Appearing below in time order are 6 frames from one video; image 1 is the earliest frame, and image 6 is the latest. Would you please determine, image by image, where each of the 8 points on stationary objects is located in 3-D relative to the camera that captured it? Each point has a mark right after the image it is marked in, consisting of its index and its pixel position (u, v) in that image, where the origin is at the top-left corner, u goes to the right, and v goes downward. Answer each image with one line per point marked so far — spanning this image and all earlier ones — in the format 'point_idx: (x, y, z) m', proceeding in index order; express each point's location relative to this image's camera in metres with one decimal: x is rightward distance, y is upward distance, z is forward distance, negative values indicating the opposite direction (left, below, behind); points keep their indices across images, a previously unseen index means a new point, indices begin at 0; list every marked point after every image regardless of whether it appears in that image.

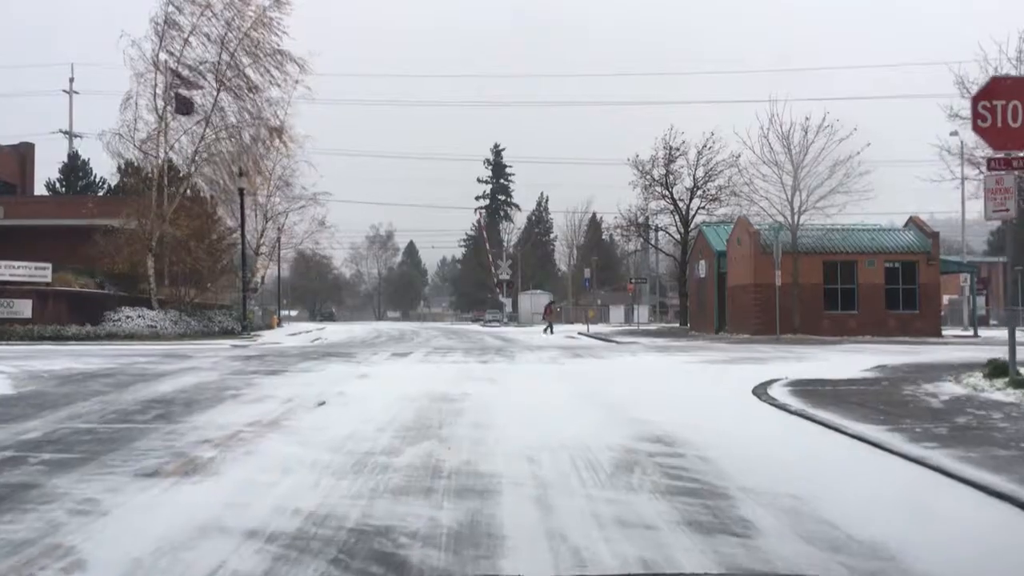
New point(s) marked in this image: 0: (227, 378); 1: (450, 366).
0: (-4.1, -1.3, +13.0) m
1: (-1.1, -1.4, +16.5) m
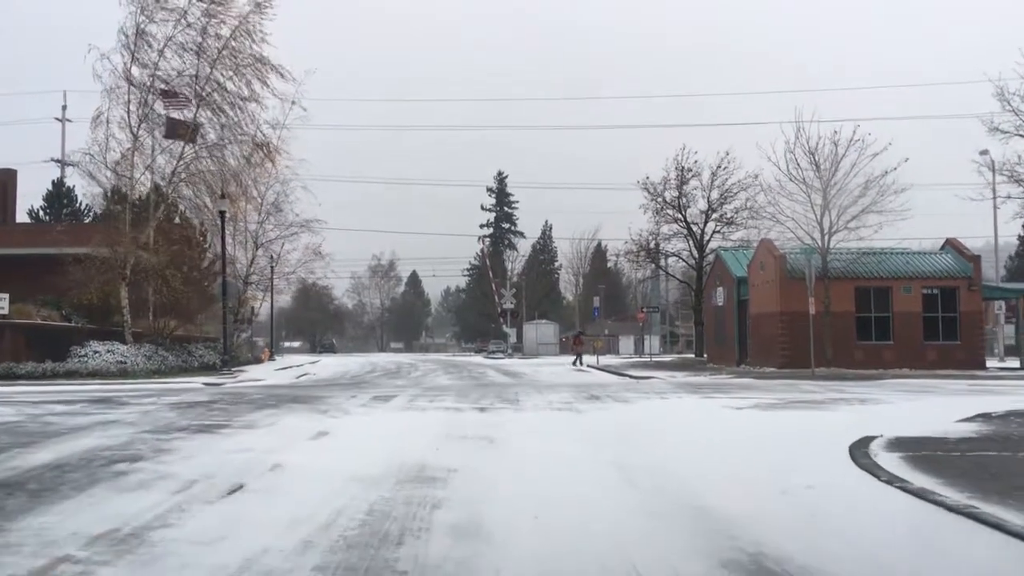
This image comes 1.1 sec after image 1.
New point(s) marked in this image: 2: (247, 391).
0: (-4.1, -1.6, +9.9) m
1: (-1.1, -1.8, +13.3) m
2: (-5.7, -2.2, +19.5) m
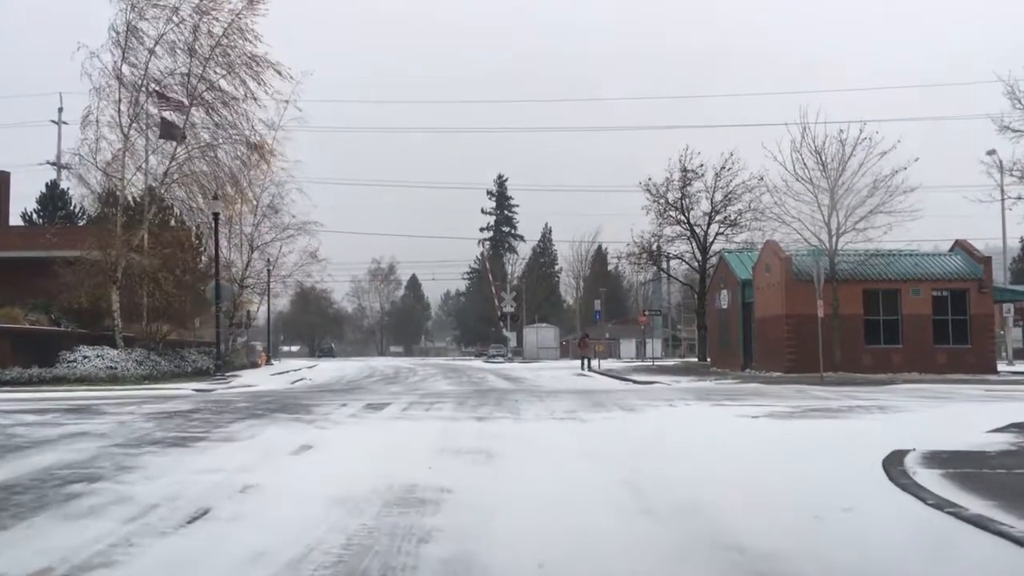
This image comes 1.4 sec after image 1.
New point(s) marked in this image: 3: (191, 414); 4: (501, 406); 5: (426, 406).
0: (-4.1, -1.7, +9.1) m
1: (-1.1, -1.9, +12.5) m
2: (-5.7, -2.3, +18.7) m
3: (-4.8, -1.9, +13.5) m
4: (-0.2, -2.0, +15.2) m
5: (-1.5, -2.0, +15.4) m
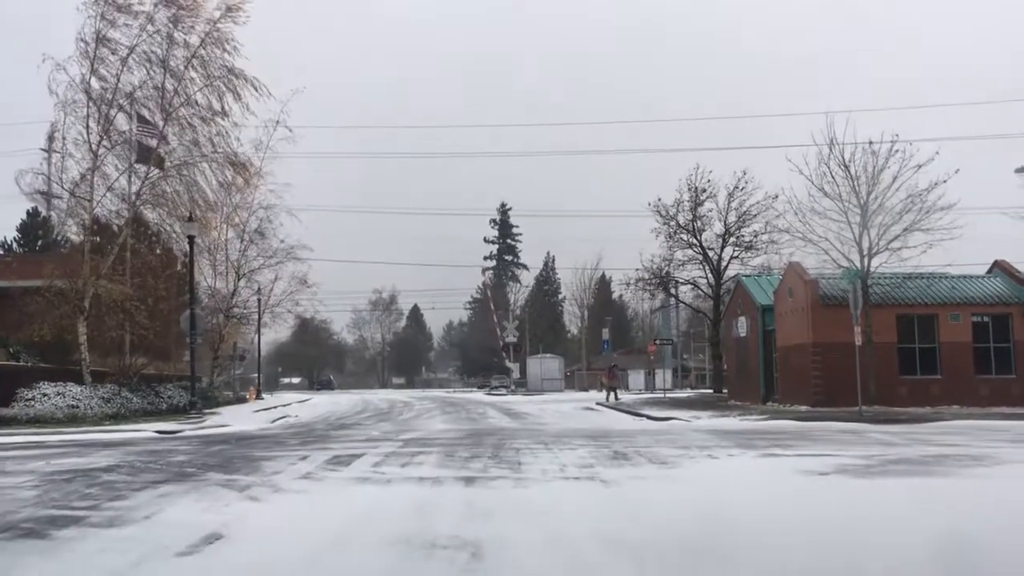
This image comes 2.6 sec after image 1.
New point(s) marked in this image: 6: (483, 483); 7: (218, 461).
0: (-4.1, -1.8, +6.2) m
1: (-1.1, -2.1, +9.6) m
2: (-5.7, -2.7, +15.7) m
3: (-4.8, -2.2, +10.6) m
4: (-0.2, -2.3, +12.3) m
5: (-1.5, -2.3, +12.5) m
6: (-0.3, -2.1, +9.8) m
7: (-3.9, -2.3, +12.3) m
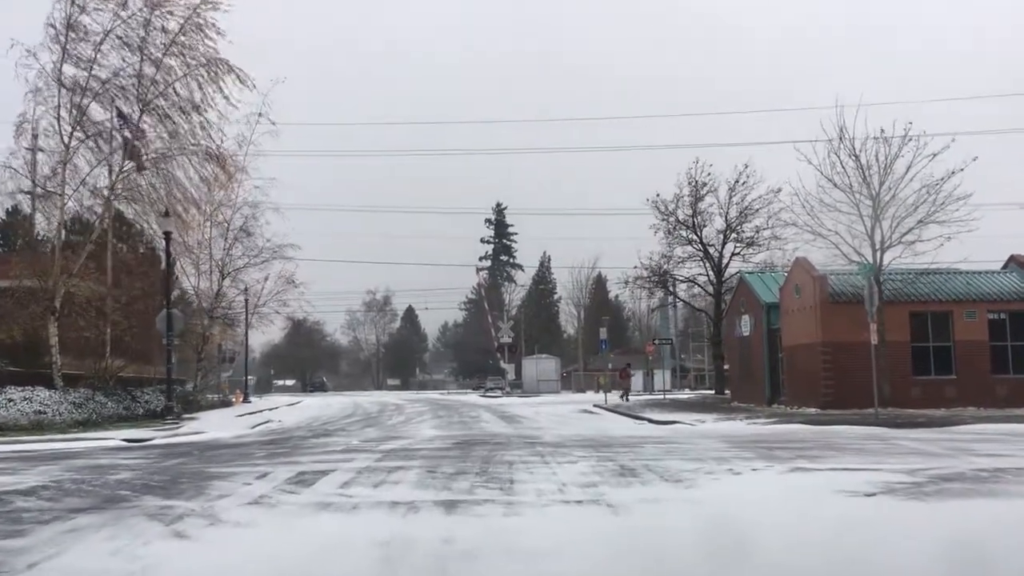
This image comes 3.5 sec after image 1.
0: (-4.2, -1.7, +4.6) m
1: (-1.2, -2.0, +8.0) m
2: (-5.8, -2.7, +14.1) m
3: (-4.9, -2.1, +9.0) m
4: (-0.3, -2.2, +10.7) m
5: (-1.6, -2.2, +10.9) m
6: (-0.4, -2.0, +8.2) m
7: (-4.1, -2.2, +10.7) m
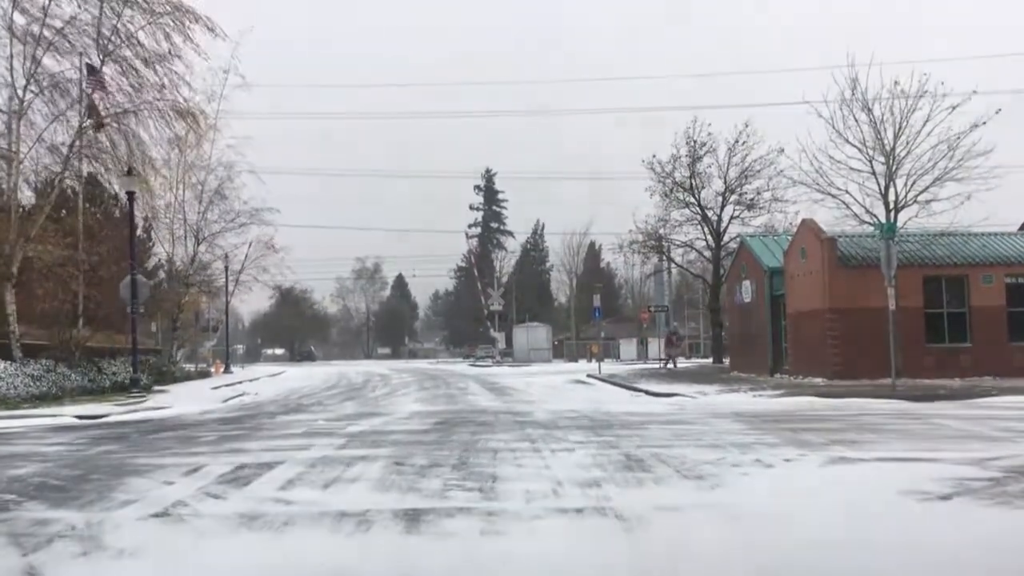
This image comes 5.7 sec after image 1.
0: (-4.3, -1.5, +2.7) m
1: (-1.3, -1.7, +6.1) m
2: (-6.0, -2.1, +12.3) m
3: (-5.0, -1.7, +7.1) m
4: (-0.5, -1.7, +8.8) m
5: (-1.7, -1.8, +9.1) m
6: (-0.5, -1.7, +6.4) m
7: (-4.2, -1.8, +8.8) m
